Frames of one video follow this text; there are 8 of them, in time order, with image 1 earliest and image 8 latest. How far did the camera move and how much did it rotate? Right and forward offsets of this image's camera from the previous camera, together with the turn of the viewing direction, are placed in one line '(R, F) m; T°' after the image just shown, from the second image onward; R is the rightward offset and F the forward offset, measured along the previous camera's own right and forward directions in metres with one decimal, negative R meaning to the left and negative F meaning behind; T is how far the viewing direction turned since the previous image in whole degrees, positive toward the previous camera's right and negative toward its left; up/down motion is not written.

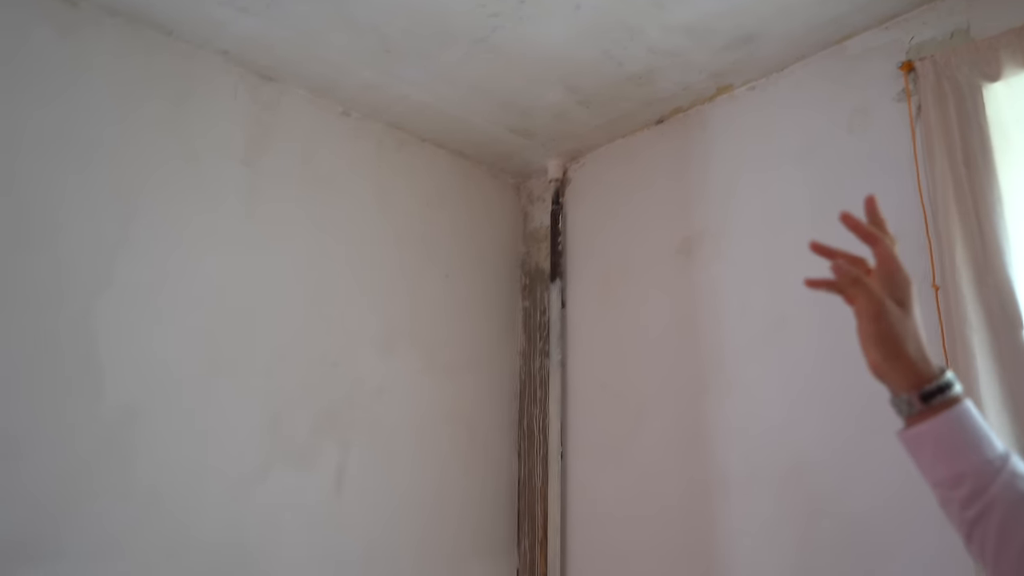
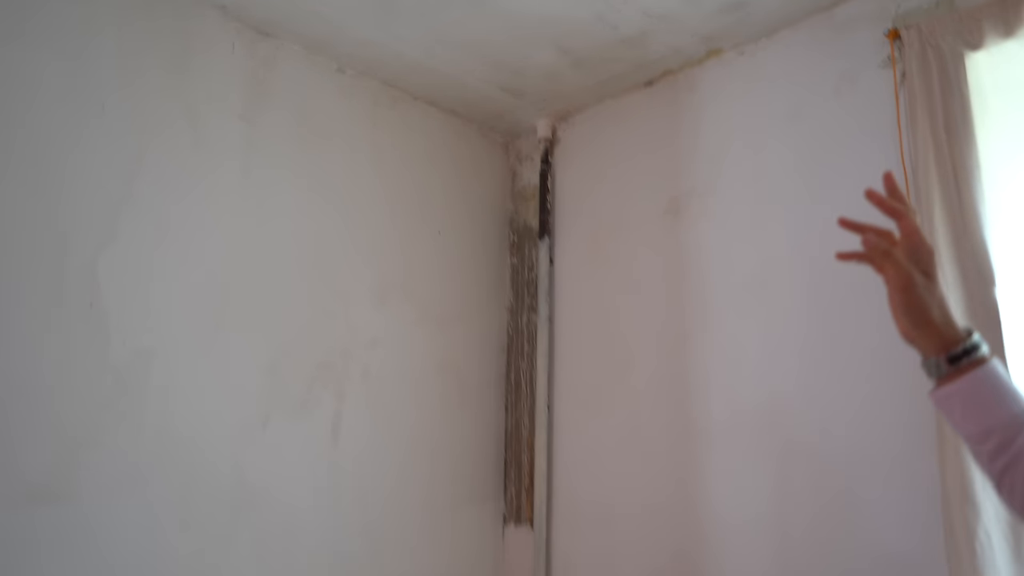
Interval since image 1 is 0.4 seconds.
(0.0, 0.0) m; -1°
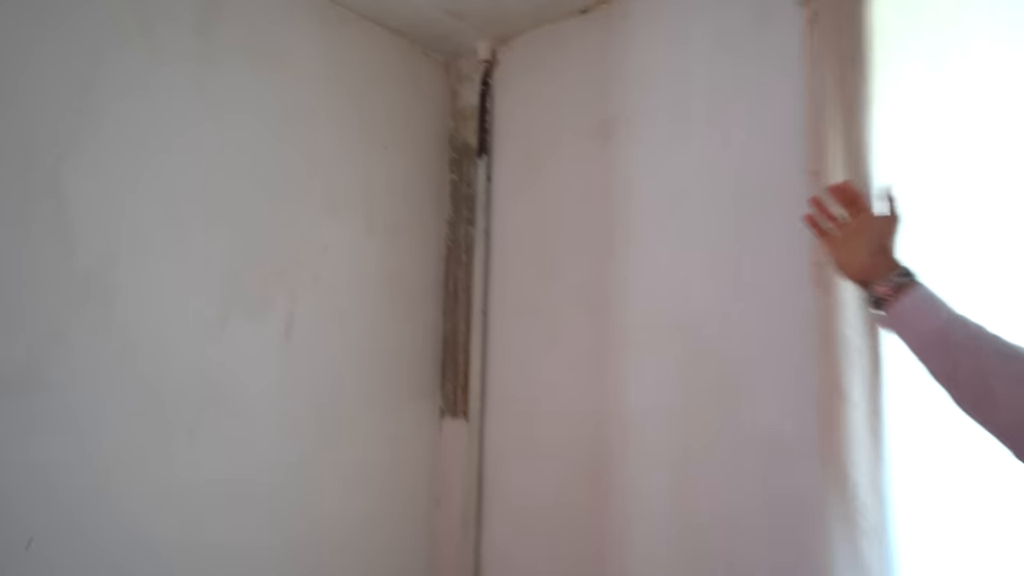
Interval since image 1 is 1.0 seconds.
(+0.1, -0.1) m; +2°
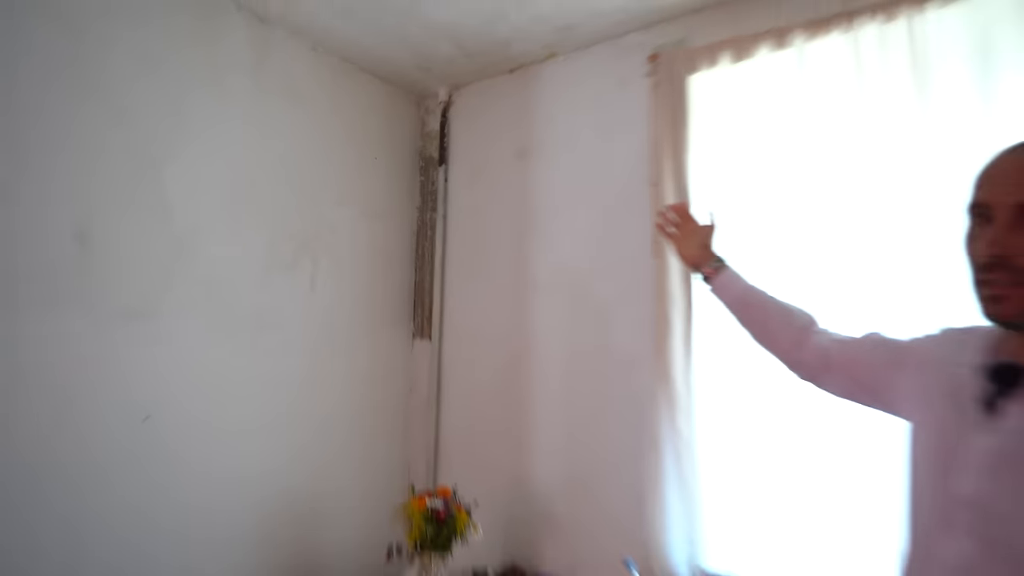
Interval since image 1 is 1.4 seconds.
(+0.1, -0.5) m; +4°
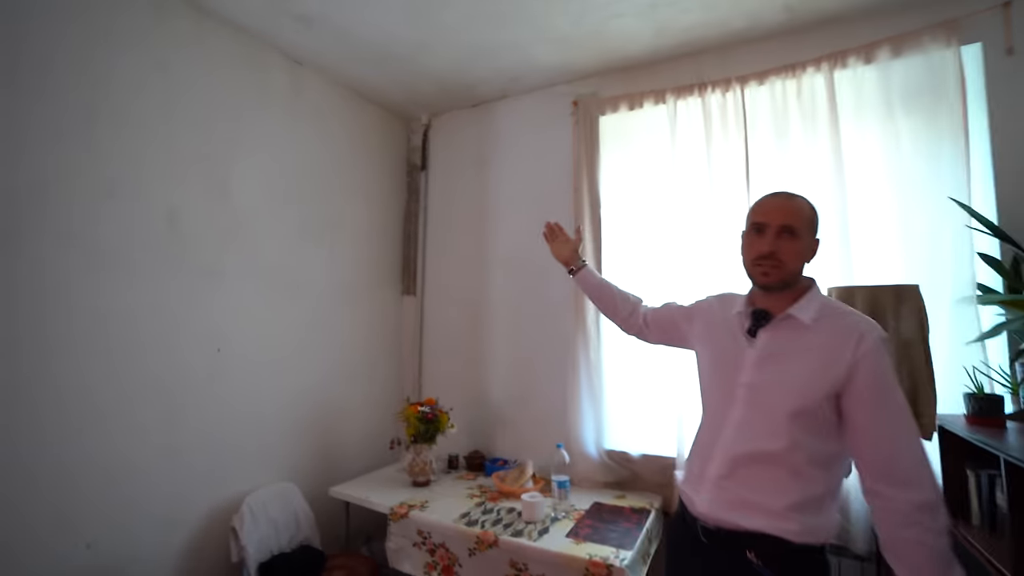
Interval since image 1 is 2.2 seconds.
(-0.1, -0.6) m; +7°
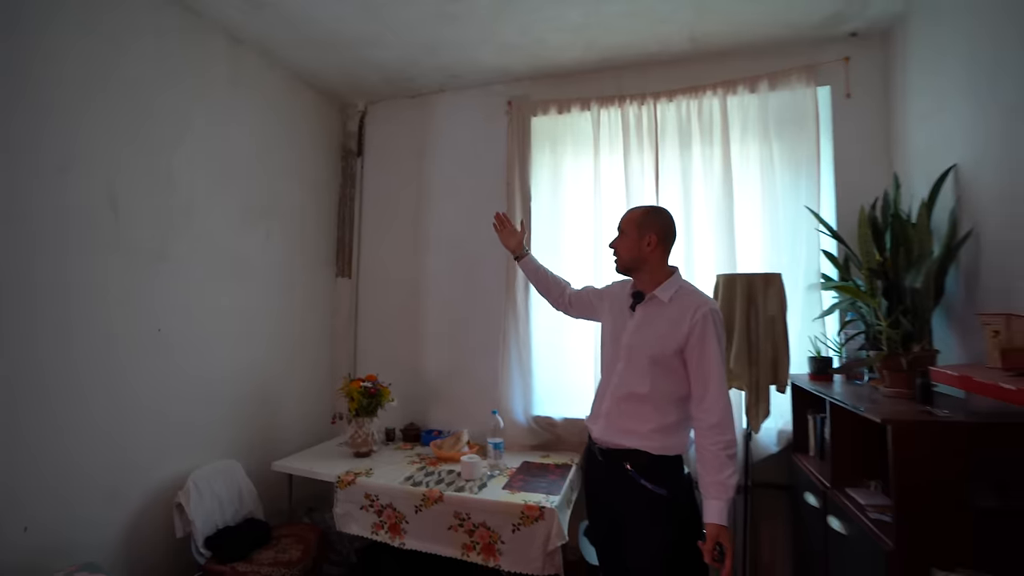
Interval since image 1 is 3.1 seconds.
(-0.1, -0.2) m; +11°
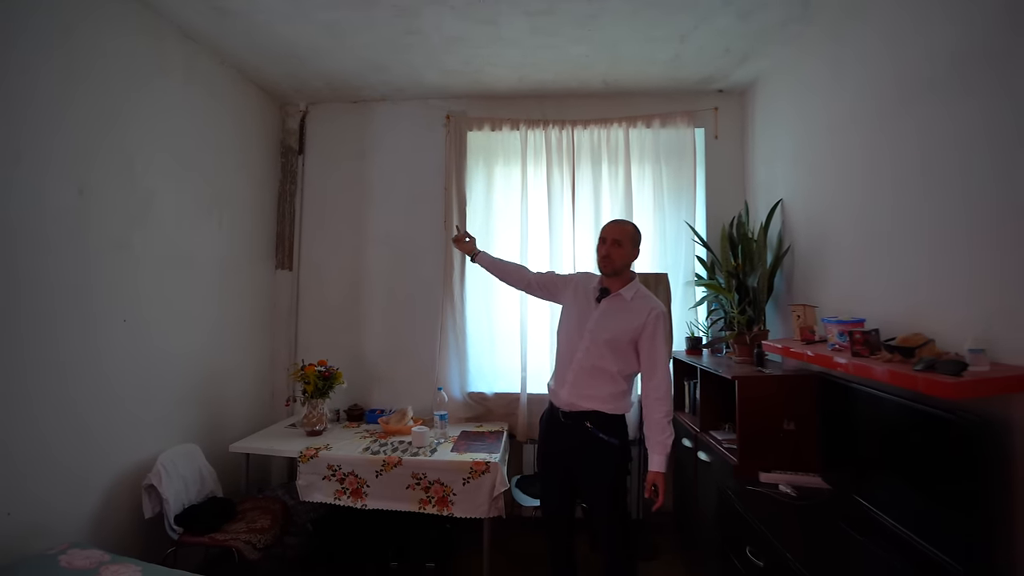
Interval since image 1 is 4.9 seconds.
(-0.3, -0.4) m; +12°
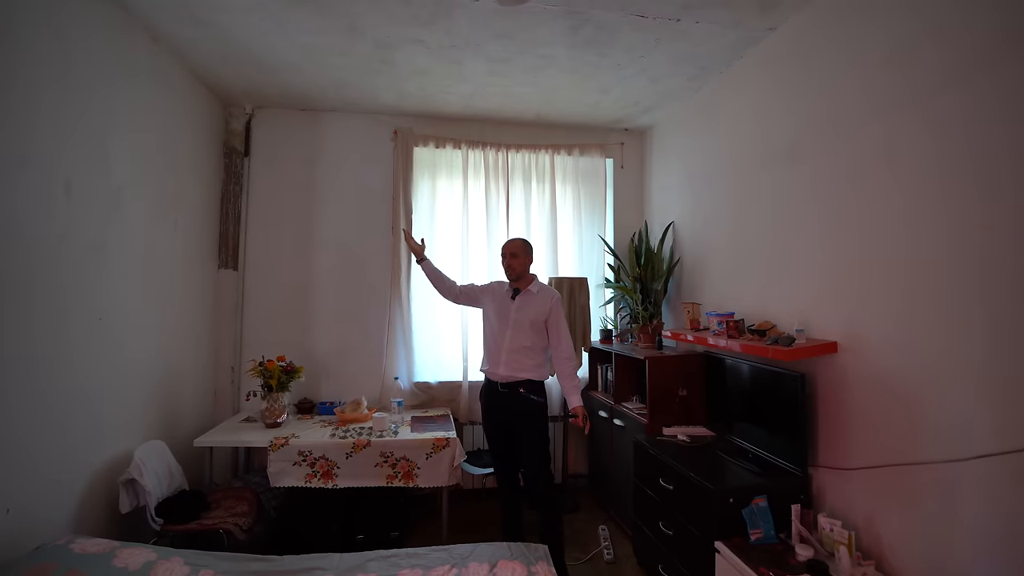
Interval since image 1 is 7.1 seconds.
(-0.4, -0.4) m; +14°
